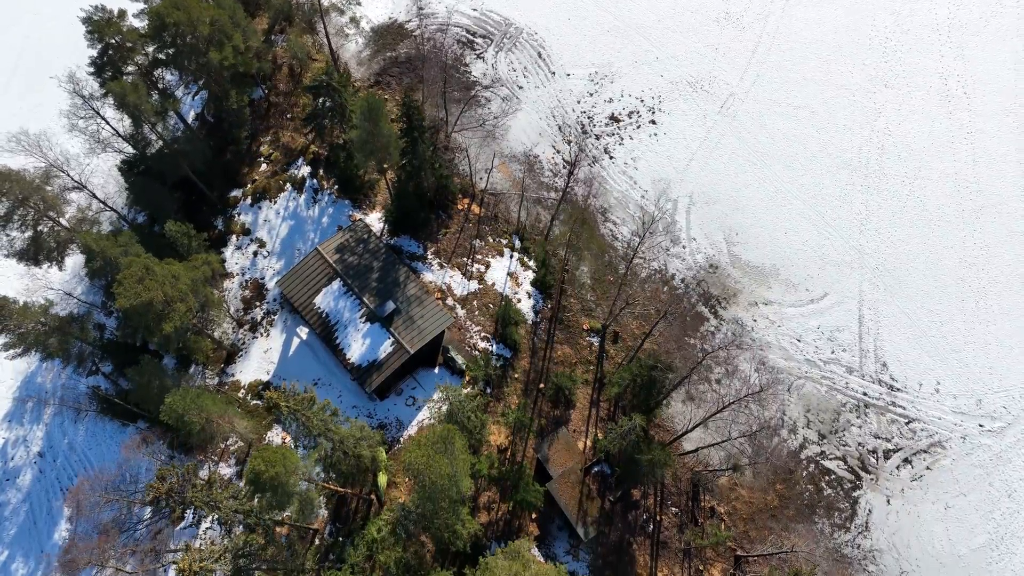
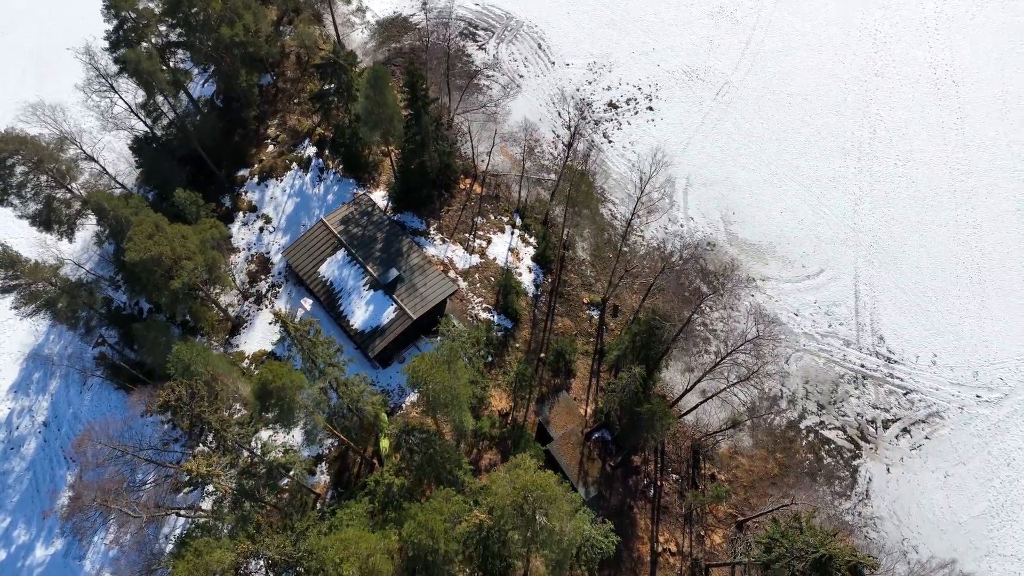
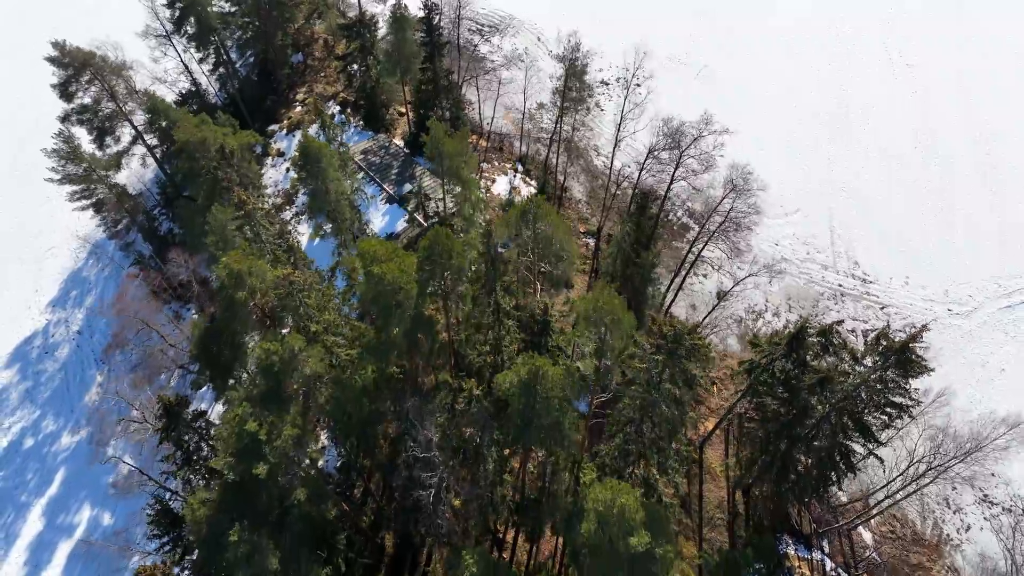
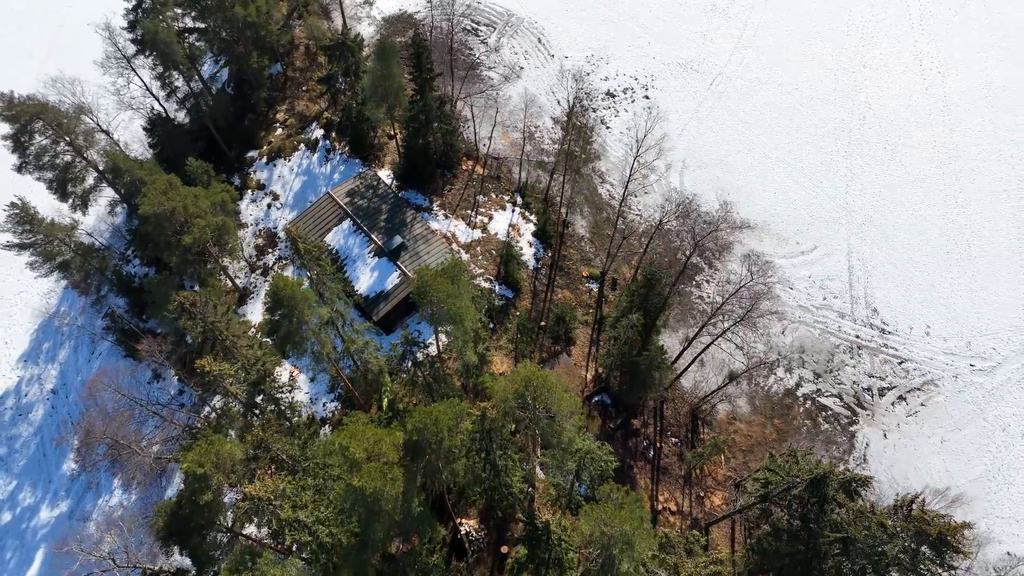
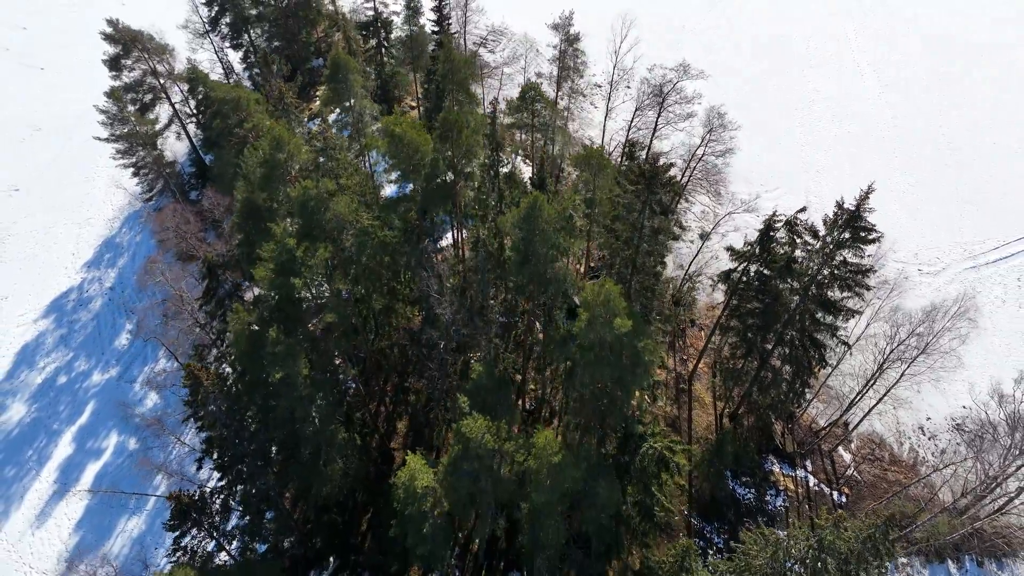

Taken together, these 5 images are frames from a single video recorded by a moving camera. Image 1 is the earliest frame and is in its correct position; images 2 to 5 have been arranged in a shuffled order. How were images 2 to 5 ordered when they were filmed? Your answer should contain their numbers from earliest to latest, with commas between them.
2, 4, 3, 5
